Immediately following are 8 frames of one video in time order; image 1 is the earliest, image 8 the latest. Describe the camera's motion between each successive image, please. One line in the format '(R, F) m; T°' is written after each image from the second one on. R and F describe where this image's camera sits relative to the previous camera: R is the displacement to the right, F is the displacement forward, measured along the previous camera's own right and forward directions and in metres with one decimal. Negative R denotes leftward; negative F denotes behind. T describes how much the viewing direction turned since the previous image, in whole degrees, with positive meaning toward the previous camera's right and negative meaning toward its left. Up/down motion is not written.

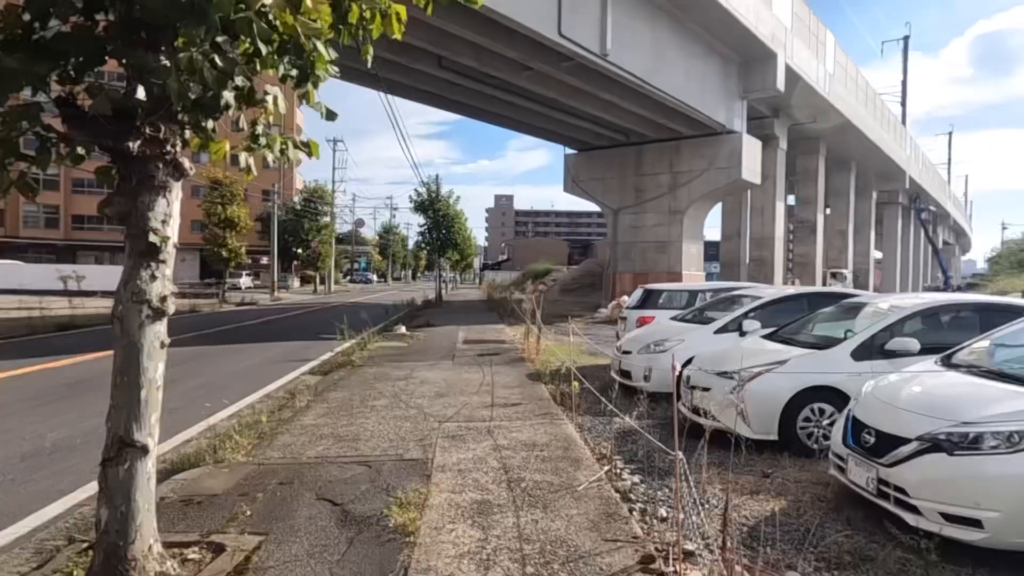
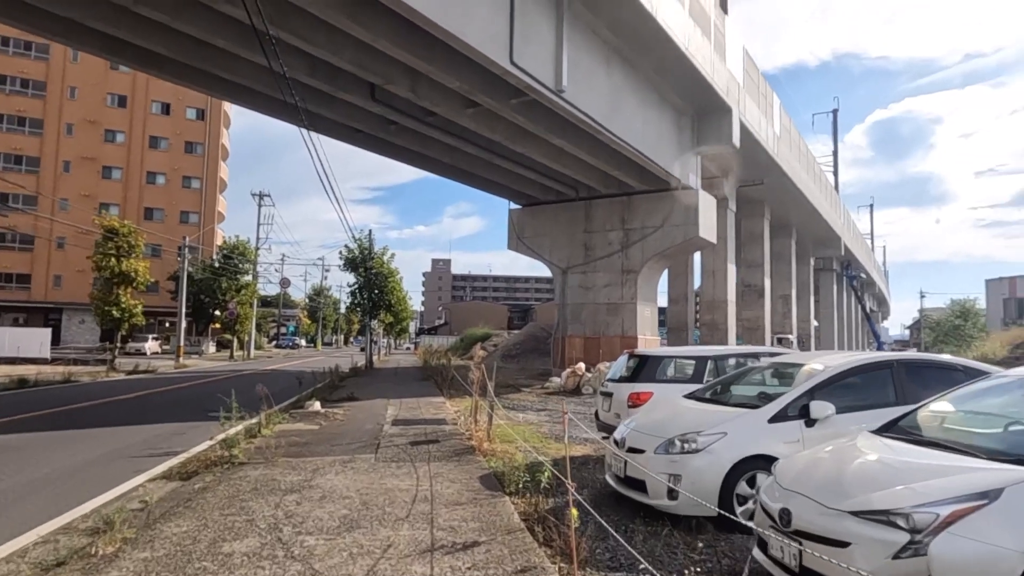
(-0.1, +2.7) m; +5°
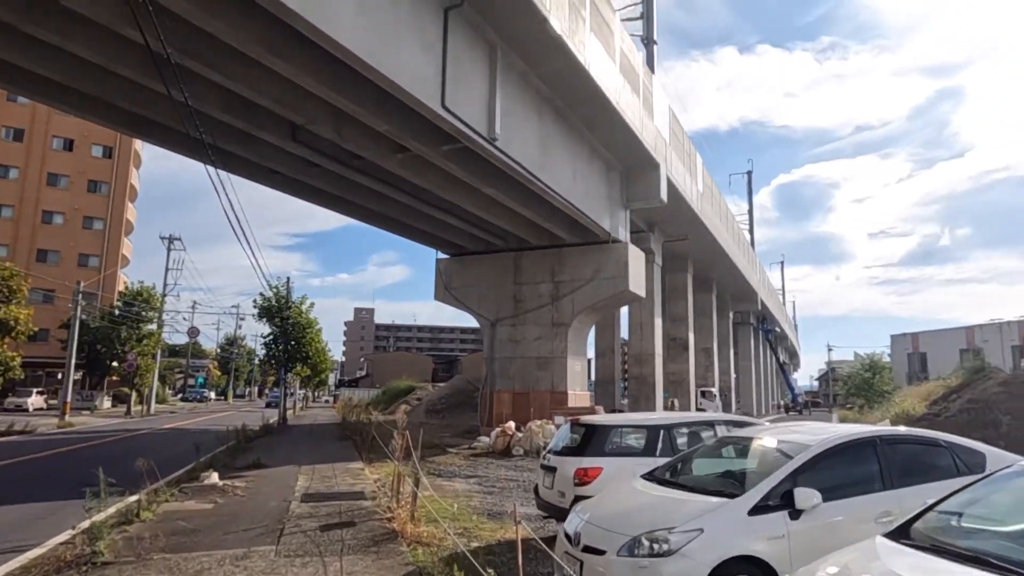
(-0.1, +0.9) m; +6°
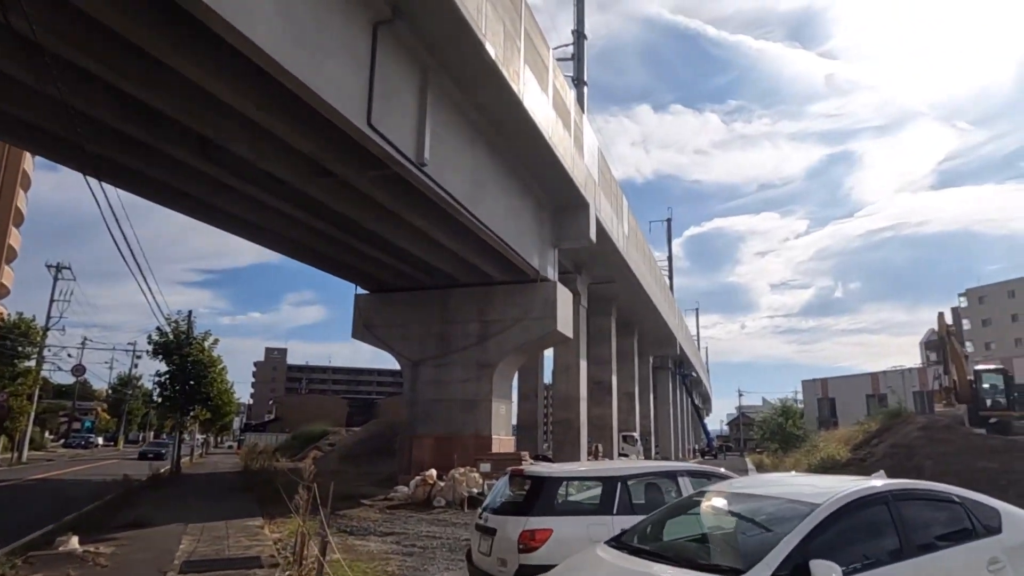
(-0.1, +1.0) m; +7°
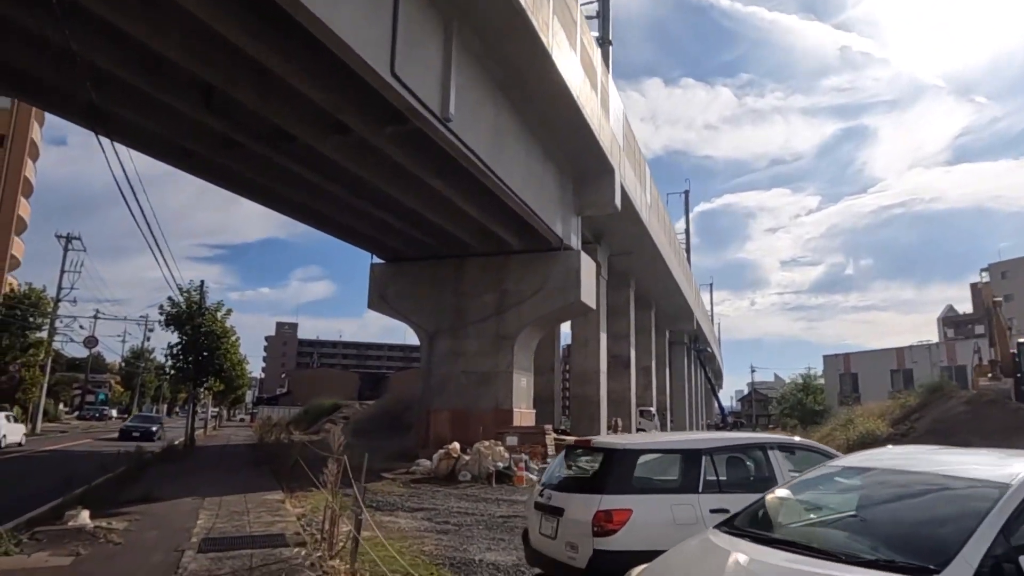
(-0.5, +0.8) m; -1°
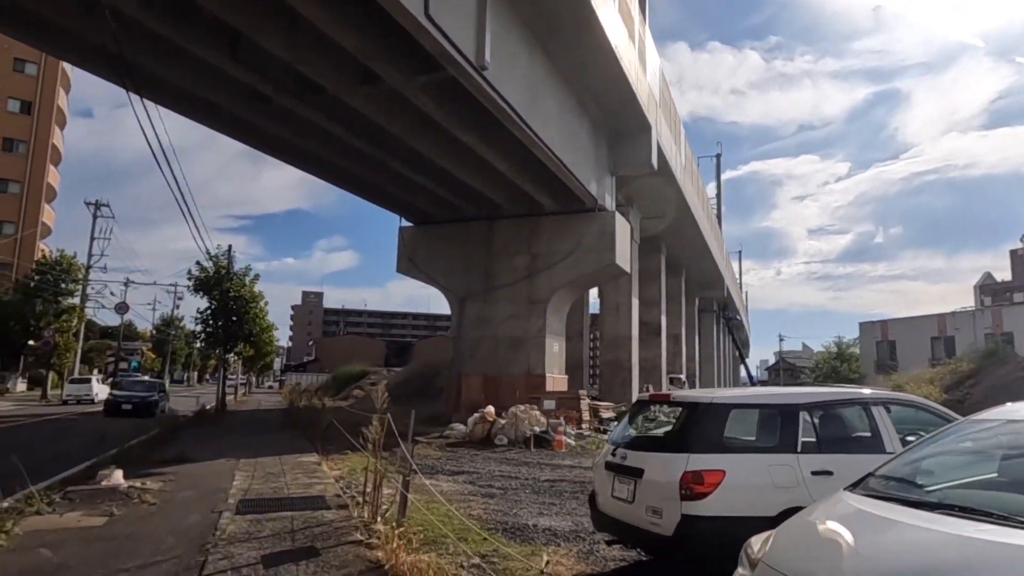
(-0.3, +0.6) m; -2°
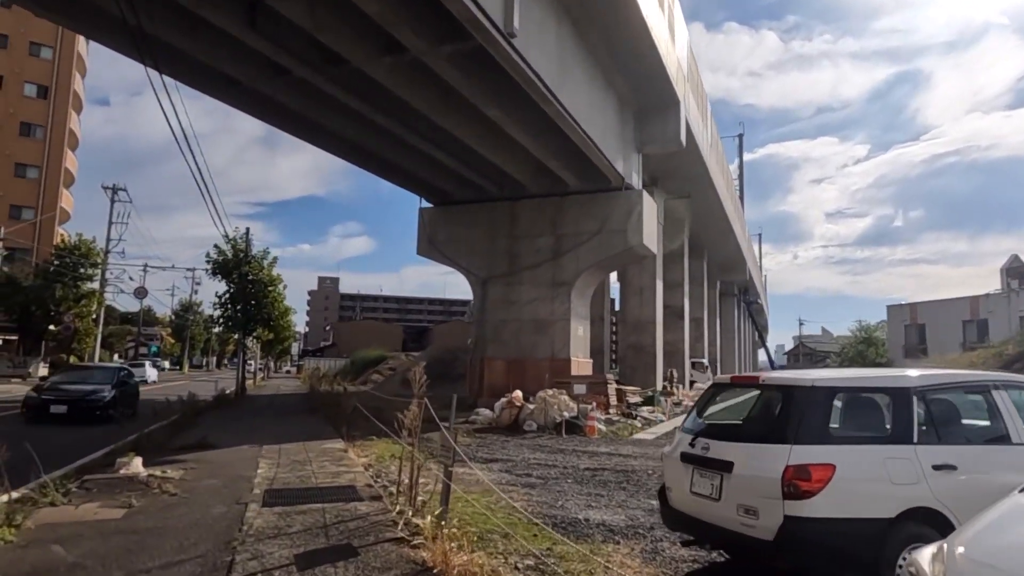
(-0.3, +0.6) m; -1°
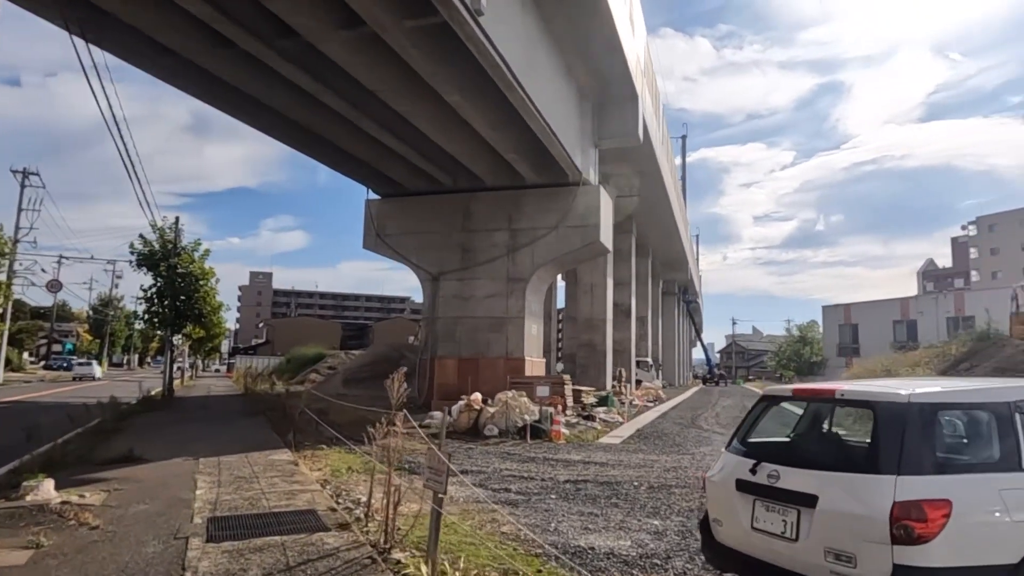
(-0.5, +0.8) m; +5°
